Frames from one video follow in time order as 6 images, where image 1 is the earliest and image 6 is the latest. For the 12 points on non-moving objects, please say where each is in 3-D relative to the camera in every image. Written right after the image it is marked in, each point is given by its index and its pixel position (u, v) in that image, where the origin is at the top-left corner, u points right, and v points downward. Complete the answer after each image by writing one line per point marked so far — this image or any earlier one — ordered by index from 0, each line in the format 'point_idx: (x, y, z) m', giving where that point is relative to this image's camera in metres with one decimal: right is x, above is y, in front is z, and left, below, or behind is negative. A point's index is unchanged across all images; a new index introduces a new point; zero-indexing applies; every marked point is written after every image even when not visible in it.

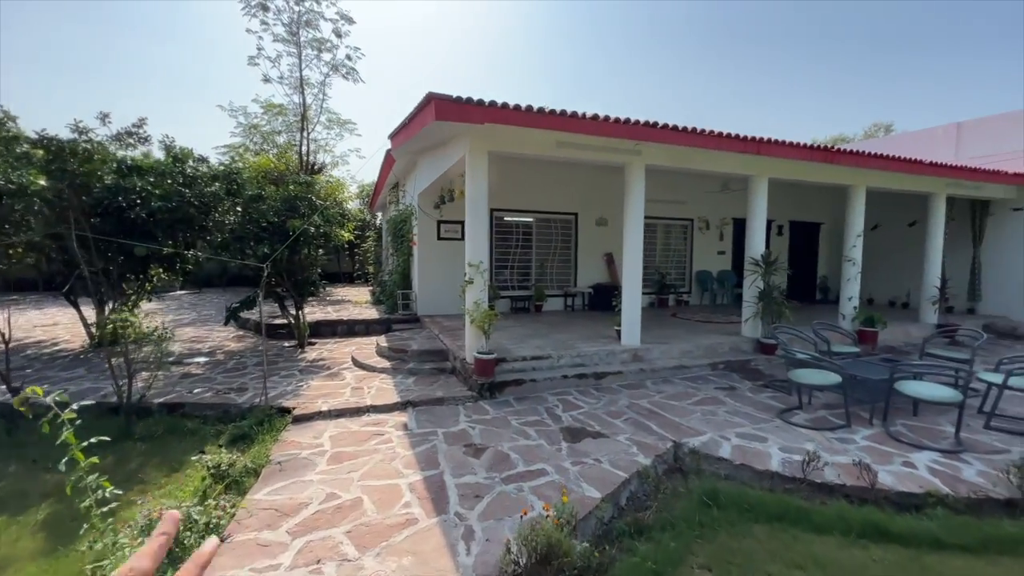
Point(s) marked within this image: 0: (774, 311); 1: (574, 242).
0: (+3.6, -0.3, +6.1) m
1: (+1.2, +0.9, +9.2) m
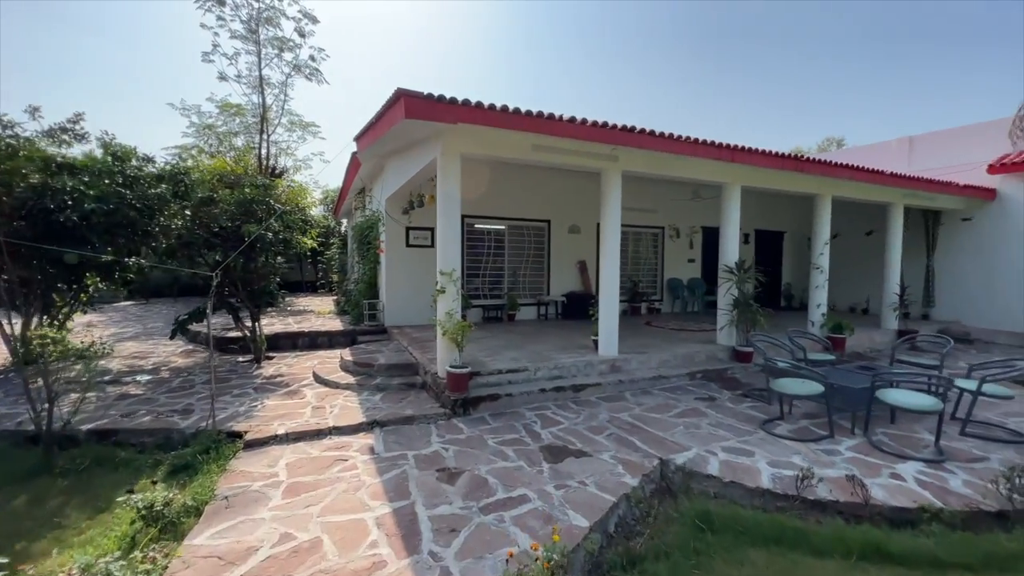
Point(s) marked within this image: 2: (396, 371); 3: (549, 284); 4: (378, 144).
0: (+3.2, -0.4, +6.1) m
1: (+0.7, +0.8, +9.0) m
2: (-1.4, -1.0, +5.3) m
3: (+0.7, +0.1, +9.1) m
4: (-1.8, +1.9, +5.9) m
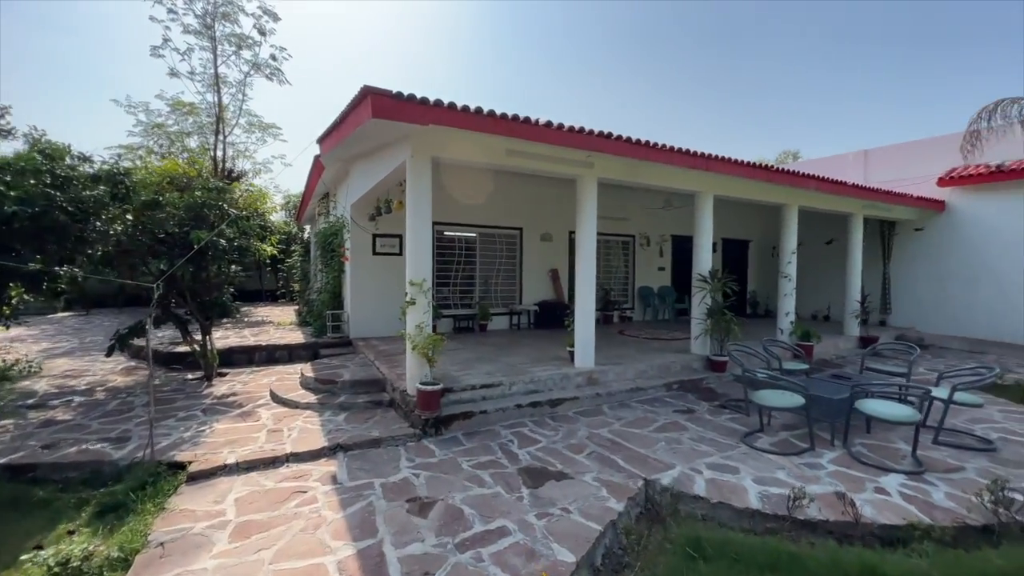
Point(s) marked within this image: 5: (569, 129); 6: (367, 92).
0: (+2.9, -0.5, +6.1) m
1: (+0.1, +0.6, +8.8) m
2: (-1.7, -1.1, +5.0) m
3: (+0.2, -0.1, +8.9) m
4: (-2.1, +1.8, +5.6) m
5: (+0.6, +1.6, +4.6) m
6: (-1.2, +1.6, +3.7) m
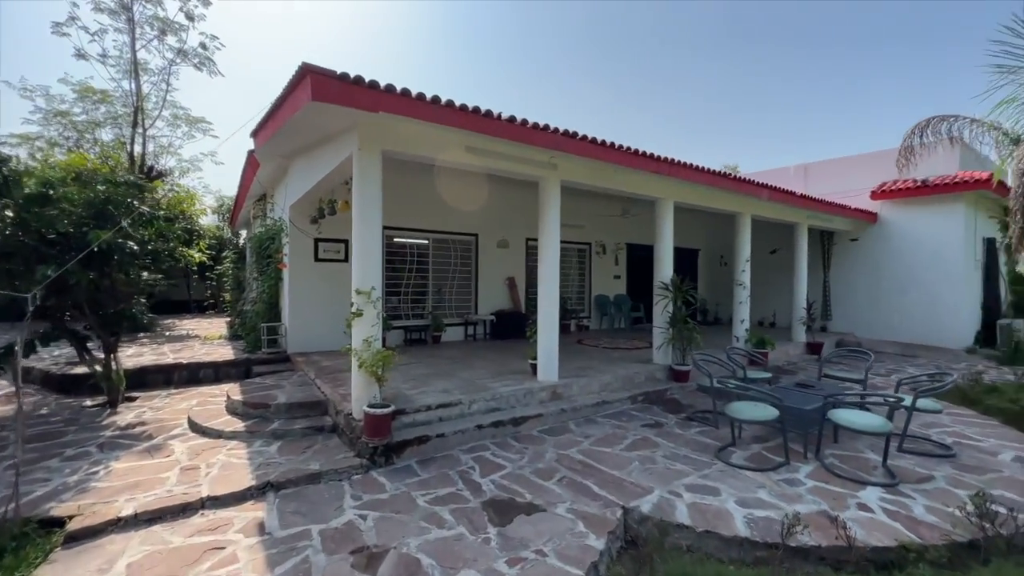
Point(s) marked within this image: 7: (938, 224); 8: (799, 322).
0: (+2.3, -0.6, +6.0) m
1: (-0.7, +0.4, +8.4) m
2: (-2.1, -1.2, +4.3) m
3: (-0.7, -0.3, +8.5) m
4: (-2.6, +1.6, +5.0) m
5: (+0.2, +1.5, +4.3) m
6: (-1.4, +1.5, +3.2) m
7: (+8.4, +1.3, +8.9) m
8: (+5.4, -0.6, +8.5) m
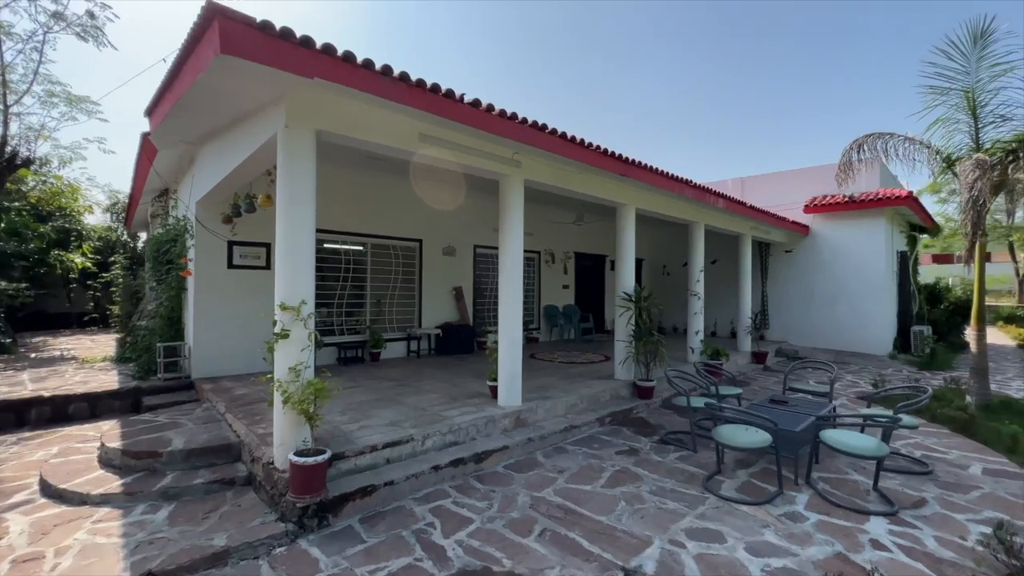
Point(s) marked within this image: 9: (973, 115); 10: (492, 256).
0: (+1.7, -0.8, +5.6) m
1: (-1.6, +0.3, +7.7) m
2: (-2.3, -1.3, +3.4) m
3: (-1.6, -0.4, +7.7) m
4: (-3.0, +1.5, +4.0) m
5: (-0.1, +1.4, +3.7) m
6: (-1.6, +1.4, +2.4) m
7: (+7.4, +1.1, +9.5) m
8: (+4.4, -0.8, +8.6) m
9: (+5.8, +2.2, +5.7) m
10: (-0.4, +0.6, +8.8) m
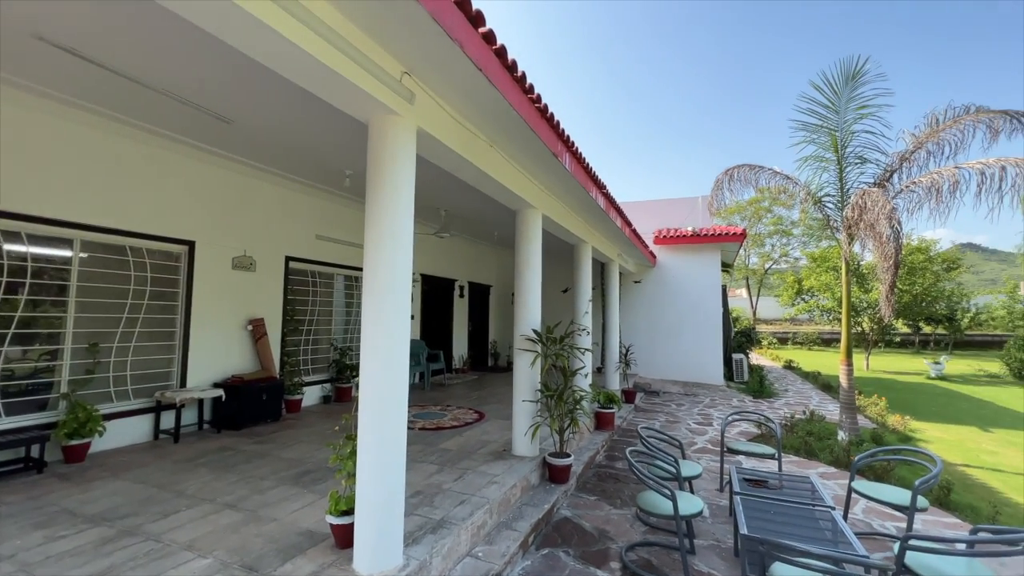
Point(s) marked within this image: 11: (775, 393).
0: (+0.5, -1.1, +4.0) m
1: (-3.4, -0.1, +4.6) m
2: (-2.4, -1.4, +0.3) m
3: (-3.4, -0.8, +4.6) m
4: (-3.1, +1.4, +0.8) m
5: (-0.4, +1.2, +1.6) m
6: (-1.2, +1.4, -0.2) m
7: (+4.2, +0.4, +9.9) m
8: (+1.8, -1.4, +7.8) m
9: (+4.2, +1.7, +5.8) m
10: (-2.7, +0.2, +6.1) m
11: (+5.5, -2.2, +9.4) m
